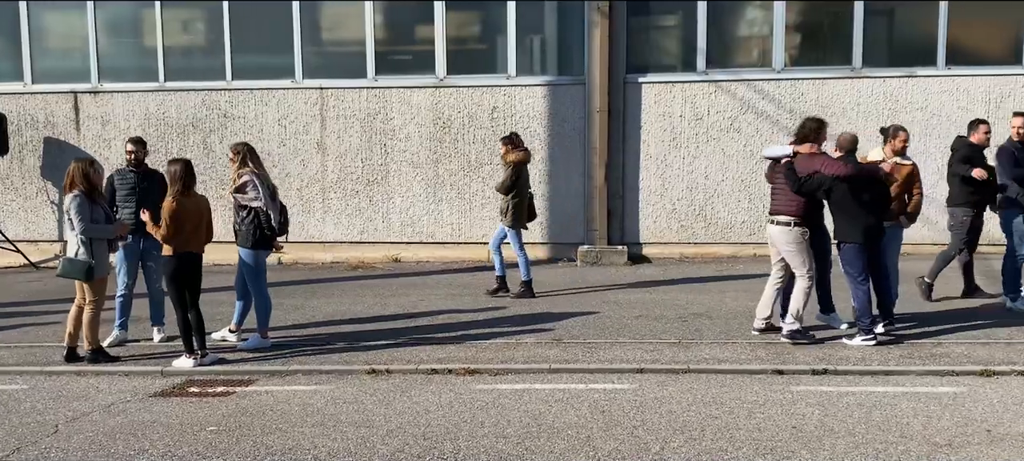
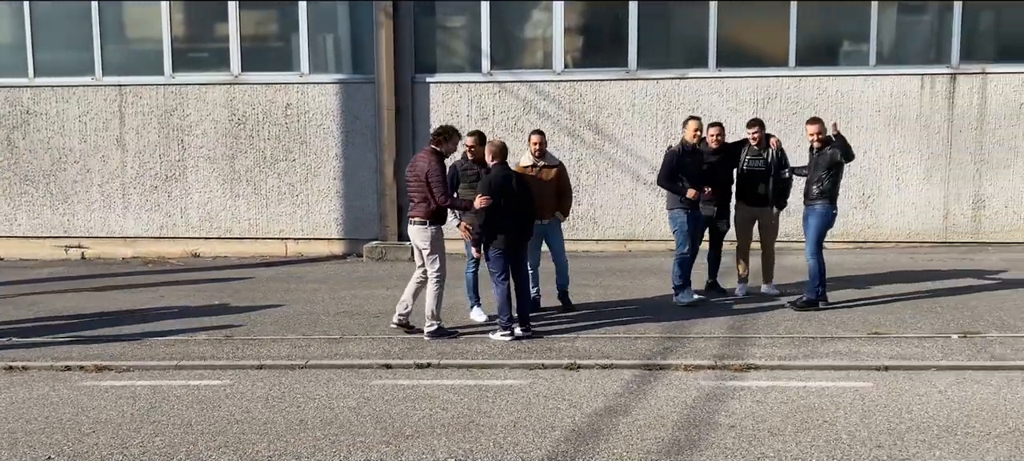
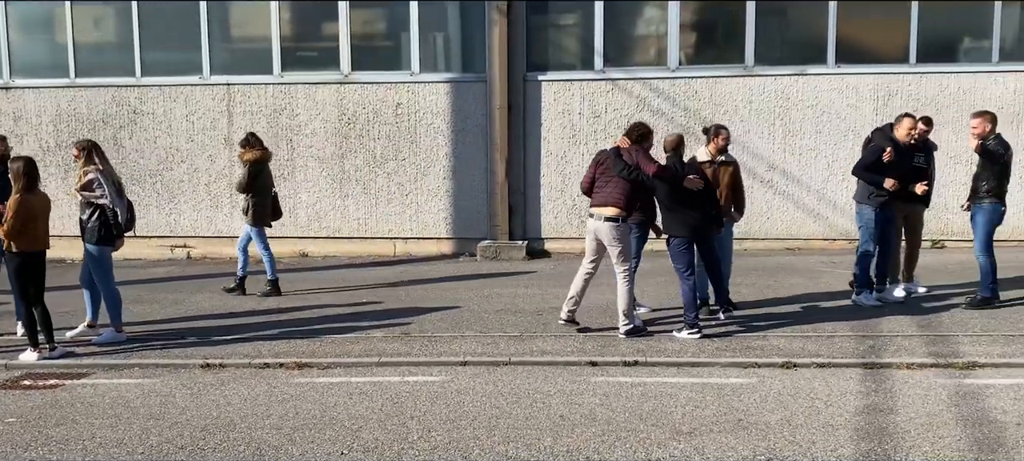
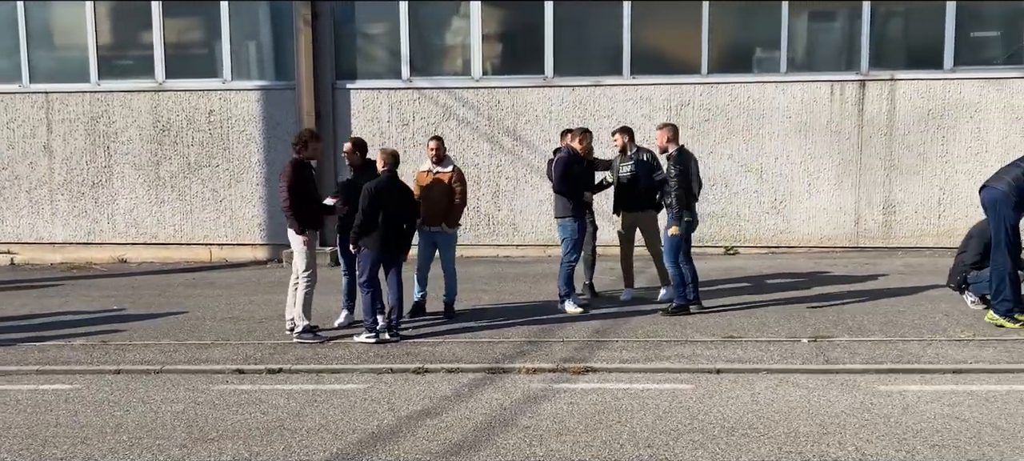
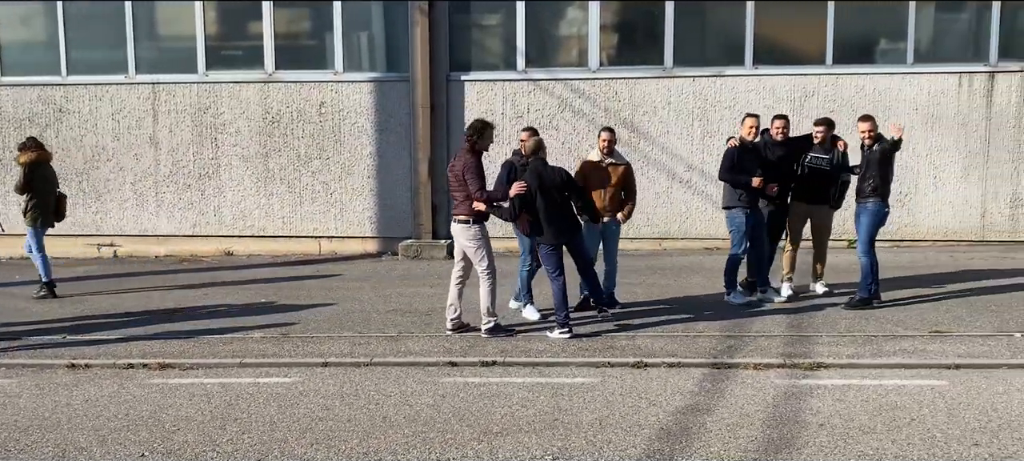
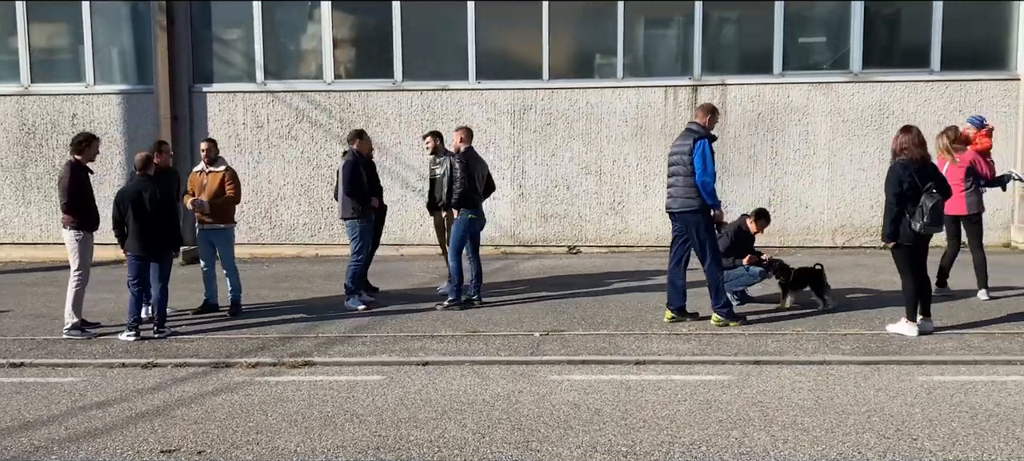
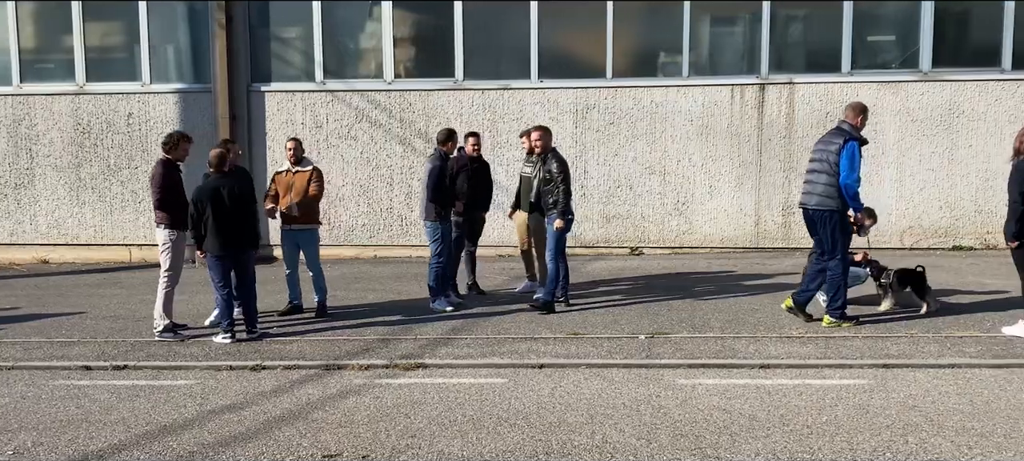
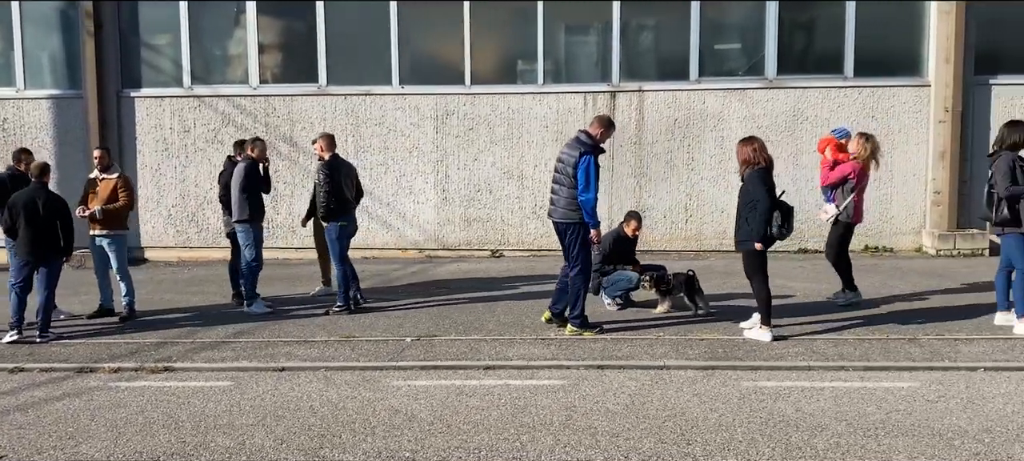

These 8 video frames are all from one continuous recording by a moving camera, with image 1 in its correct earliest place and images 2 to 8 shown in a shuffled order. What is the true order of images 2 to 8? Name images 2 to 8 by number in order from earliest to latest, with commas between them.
3, 5, 2, 4, 7, 6, 8
